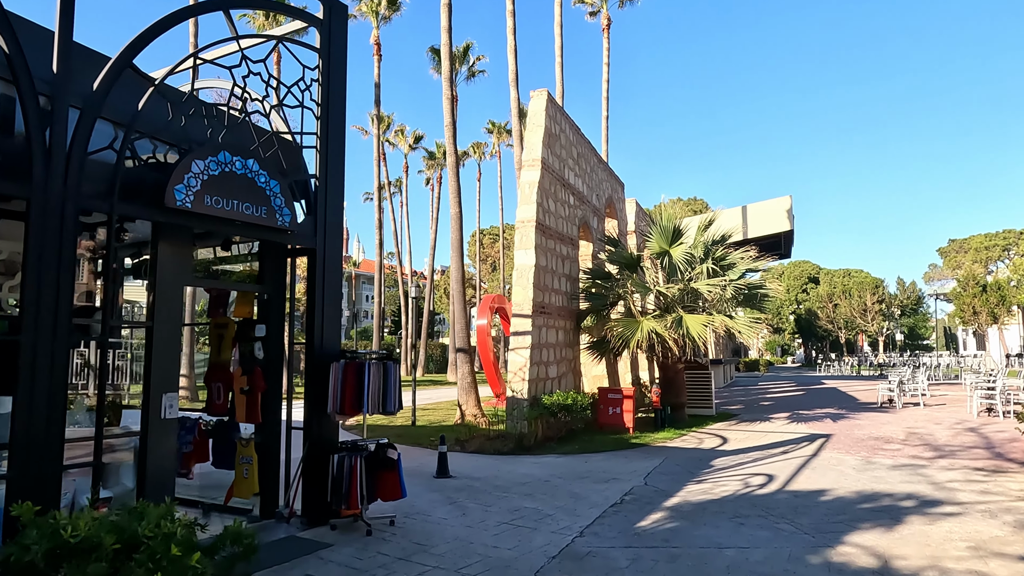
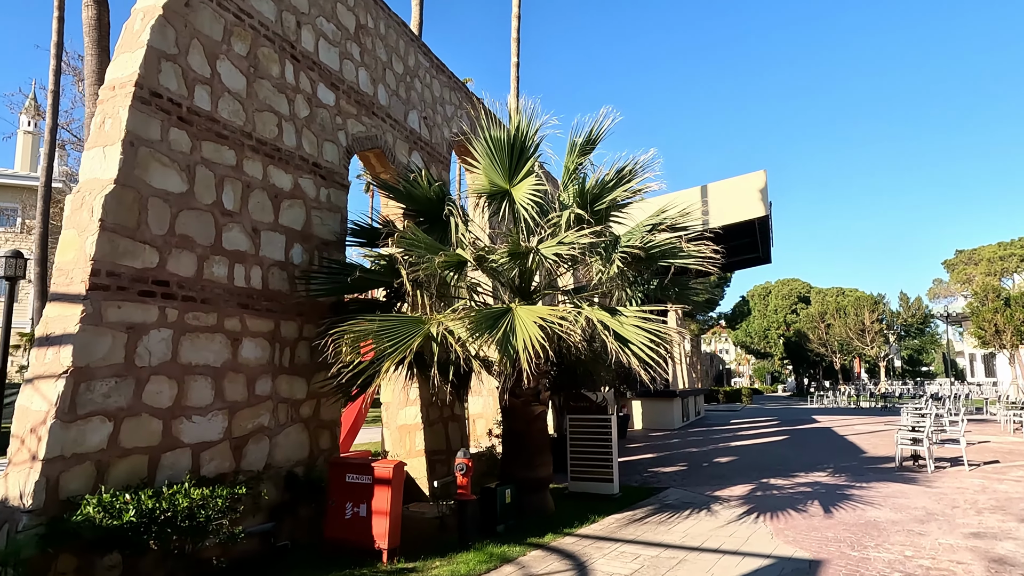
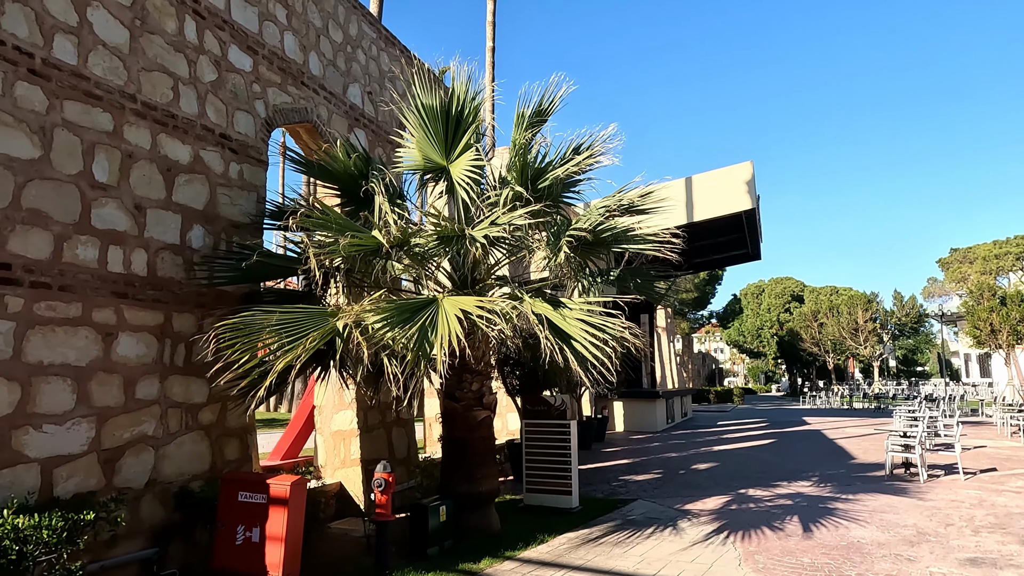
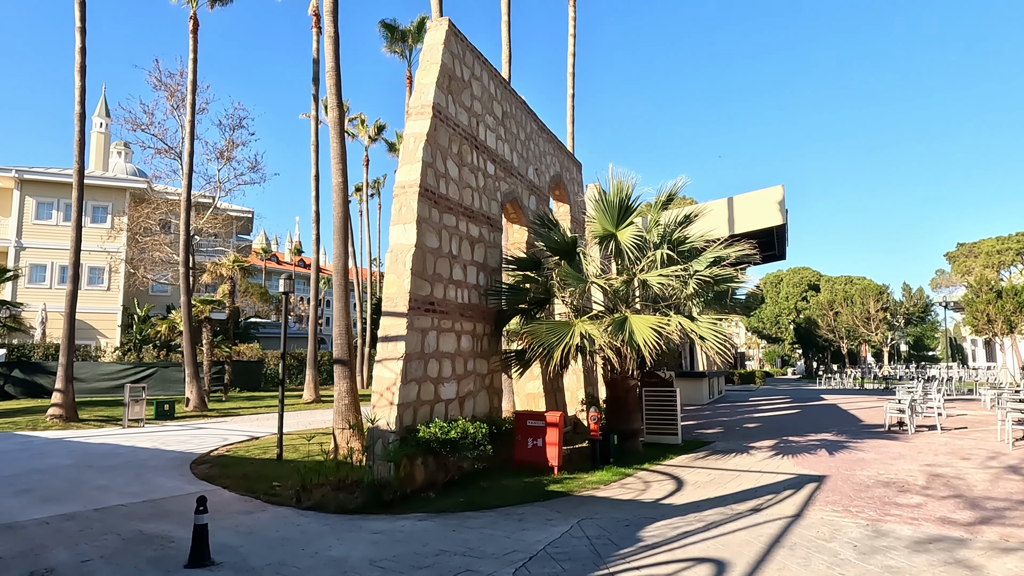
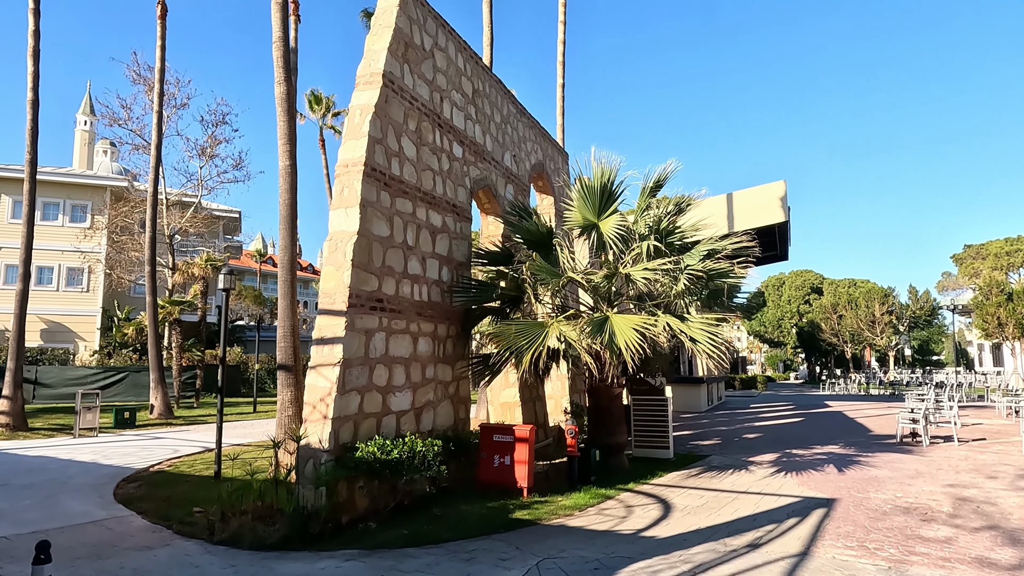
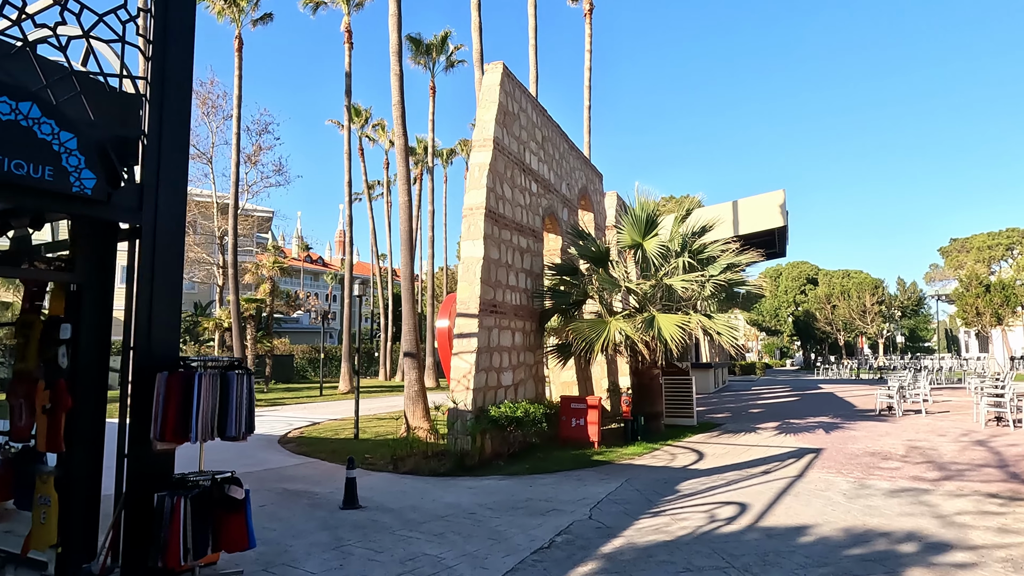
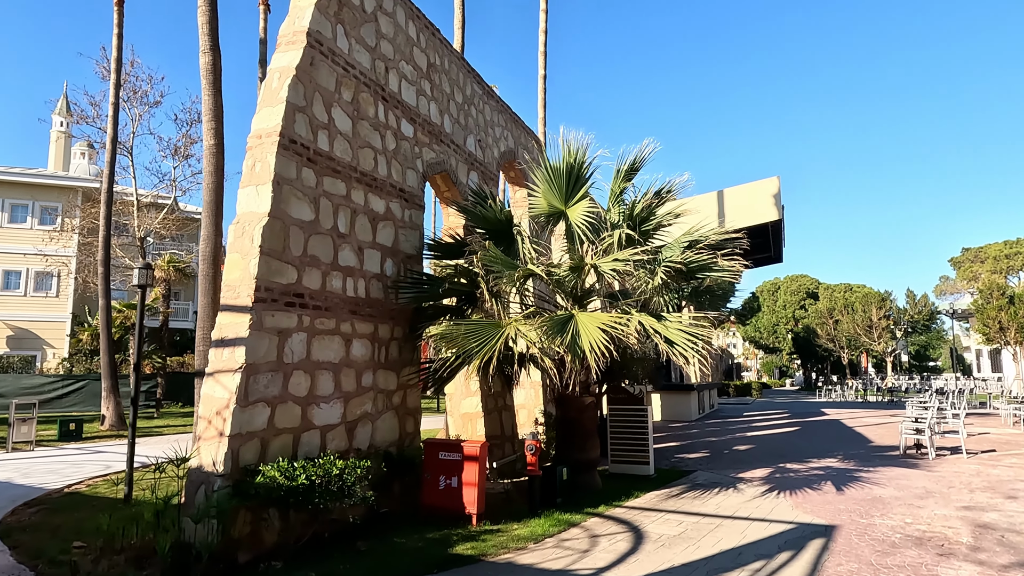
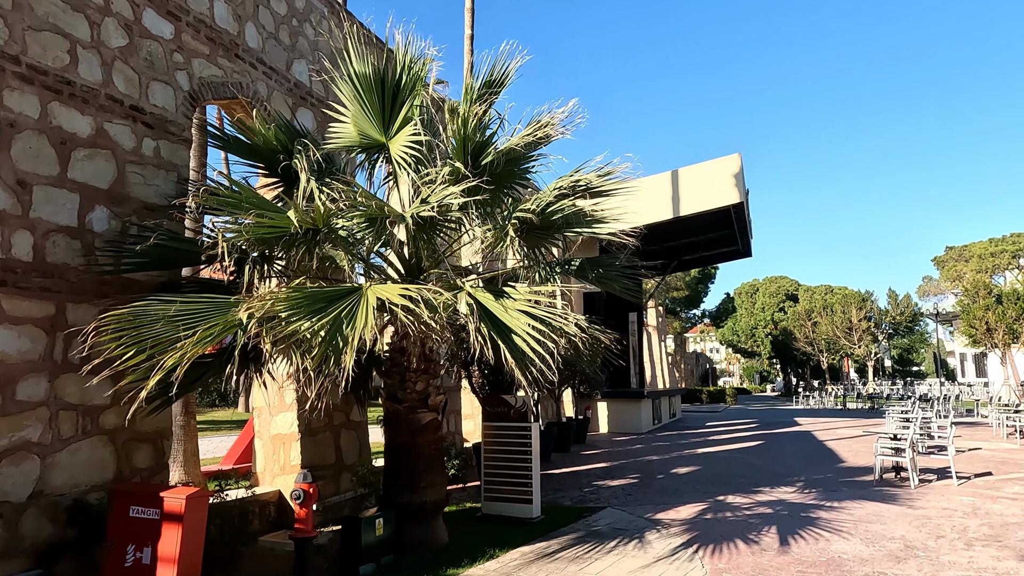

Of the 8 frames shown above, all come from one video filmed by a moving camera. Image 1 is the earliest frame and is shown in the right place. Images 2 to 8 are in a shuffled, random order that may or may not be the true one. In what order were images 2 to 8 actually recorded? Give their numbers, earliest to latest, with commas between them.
6, 4, 5, 7, 2, 3, 8
